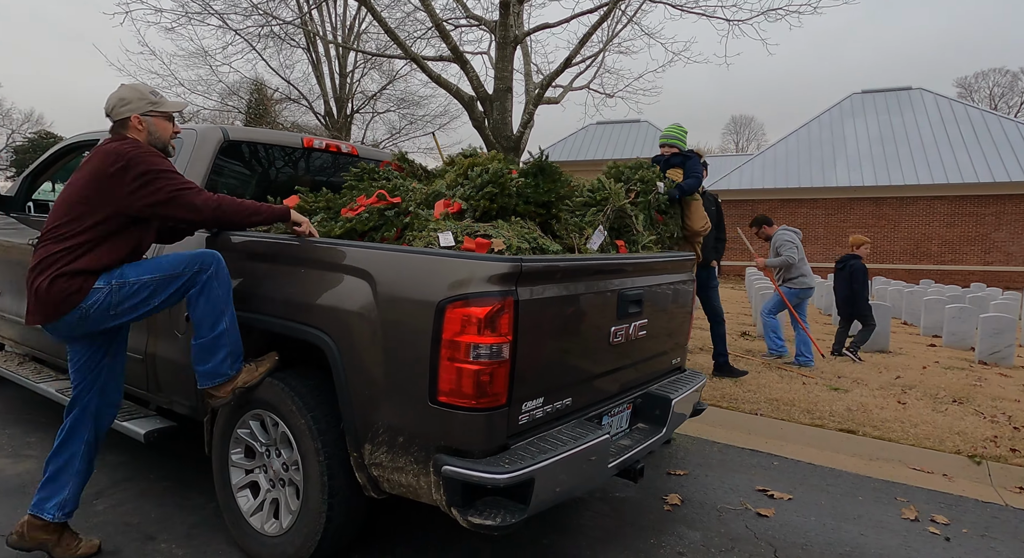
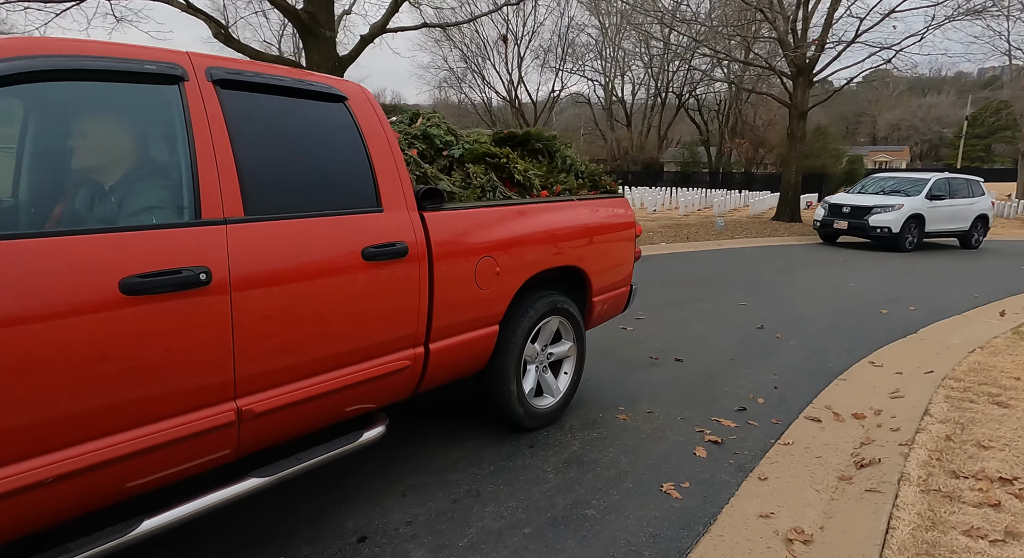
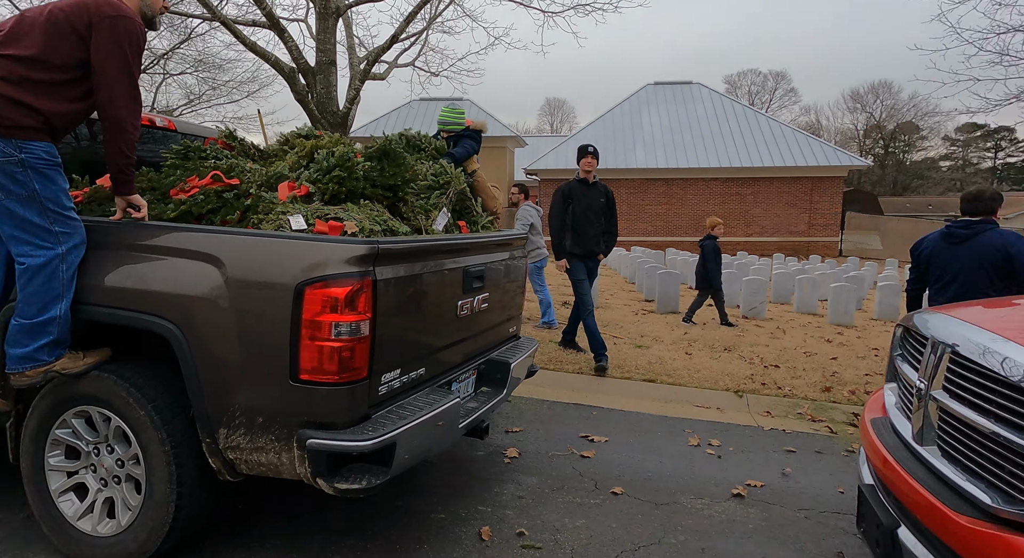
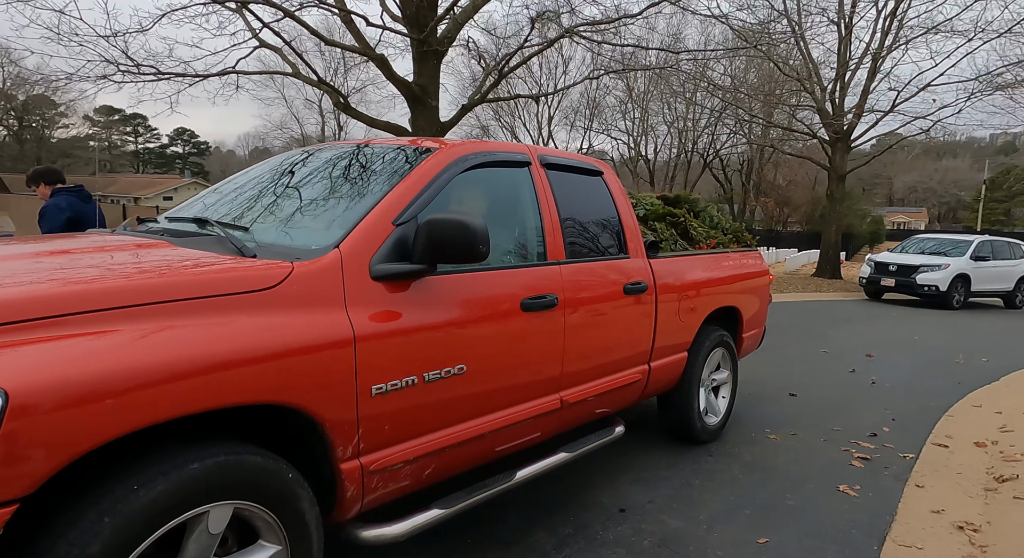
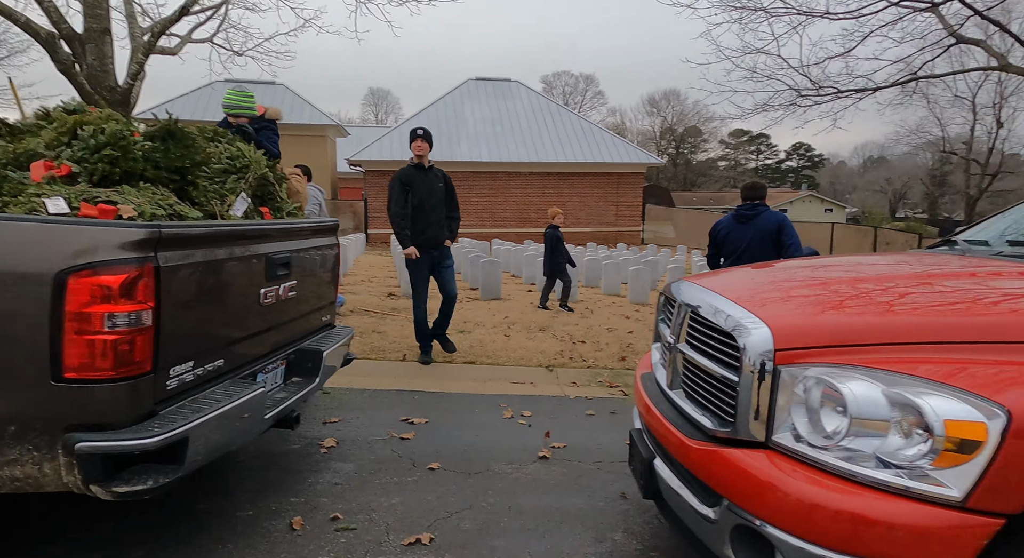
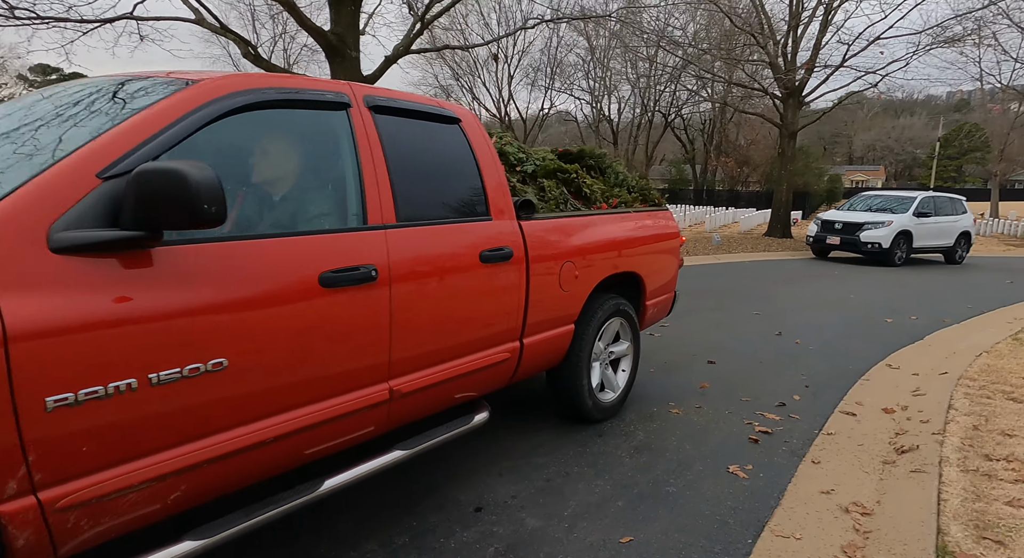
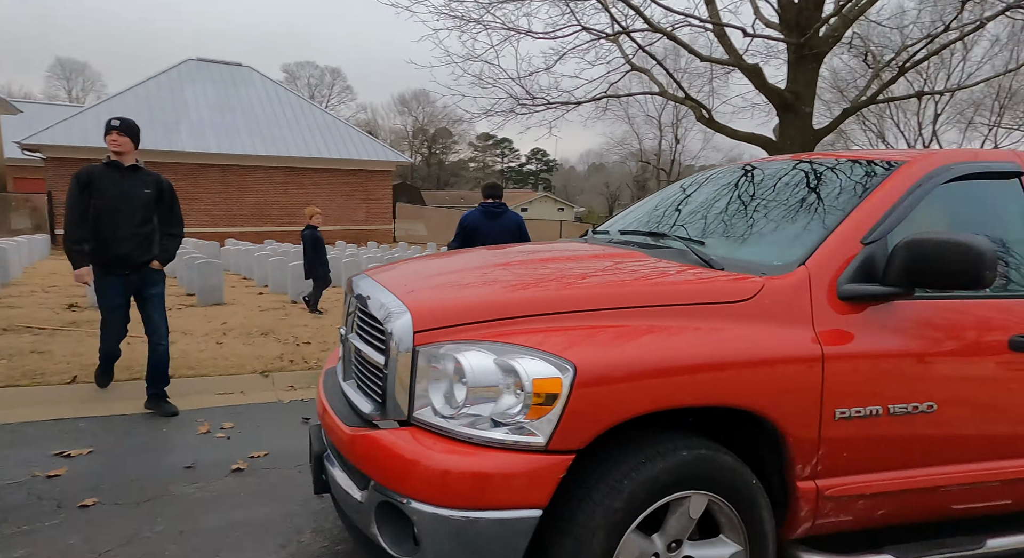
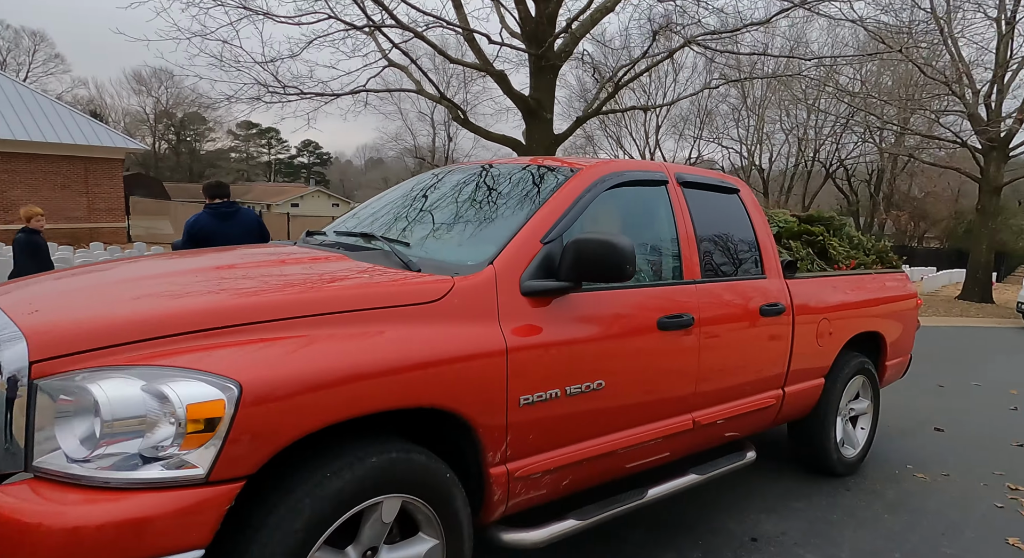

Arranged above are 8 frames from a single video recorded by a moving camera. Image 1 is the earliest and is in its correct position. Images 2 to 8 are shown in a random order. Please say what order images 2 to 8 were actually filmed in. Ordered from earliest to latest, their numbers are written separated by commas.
3, 5, 7, 8, 4, 6, 2
